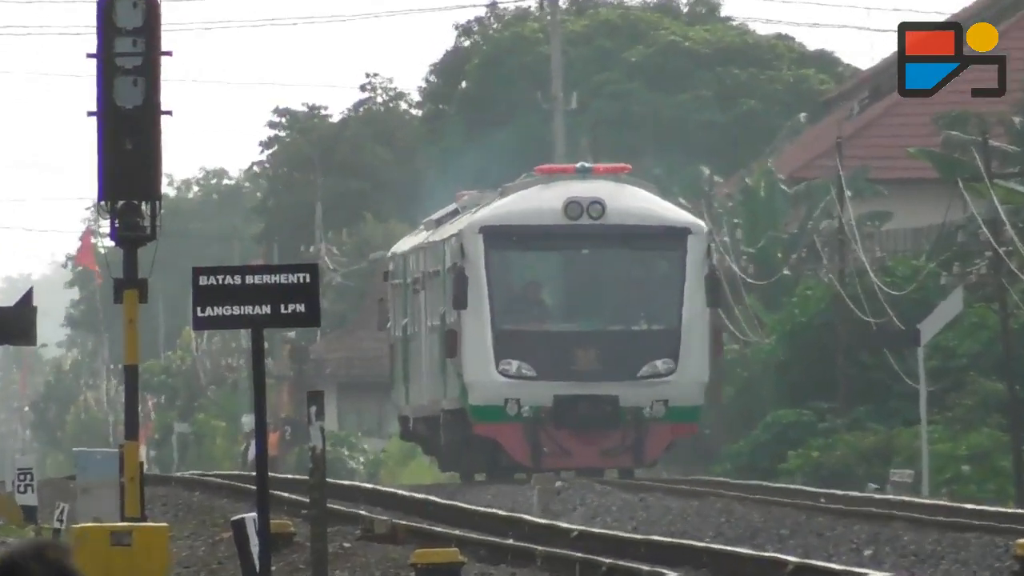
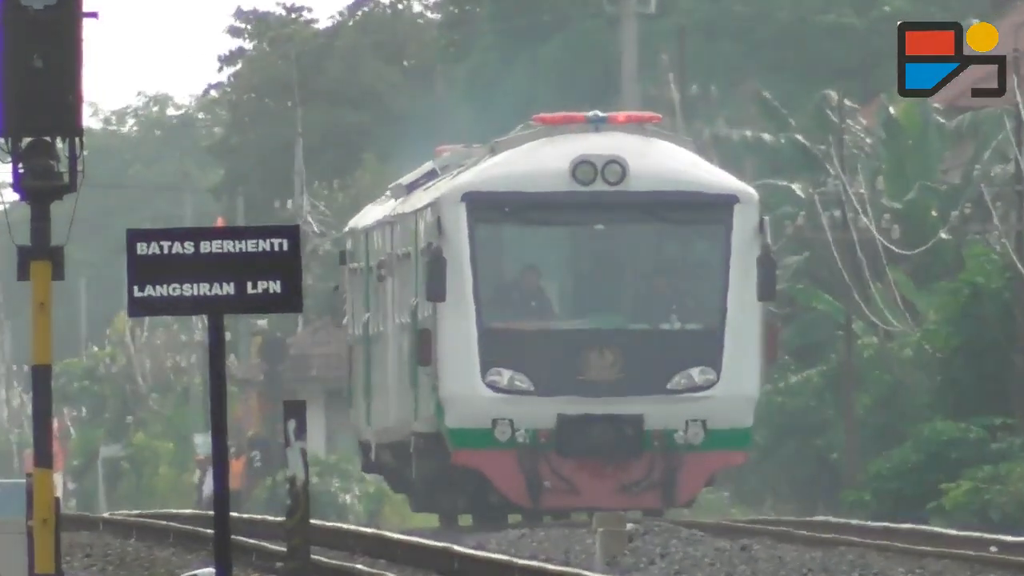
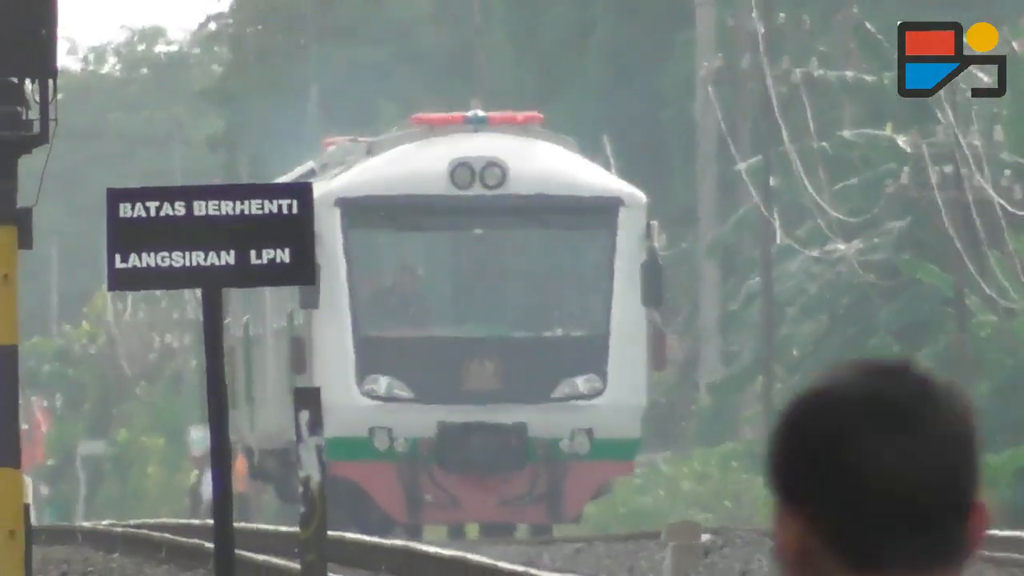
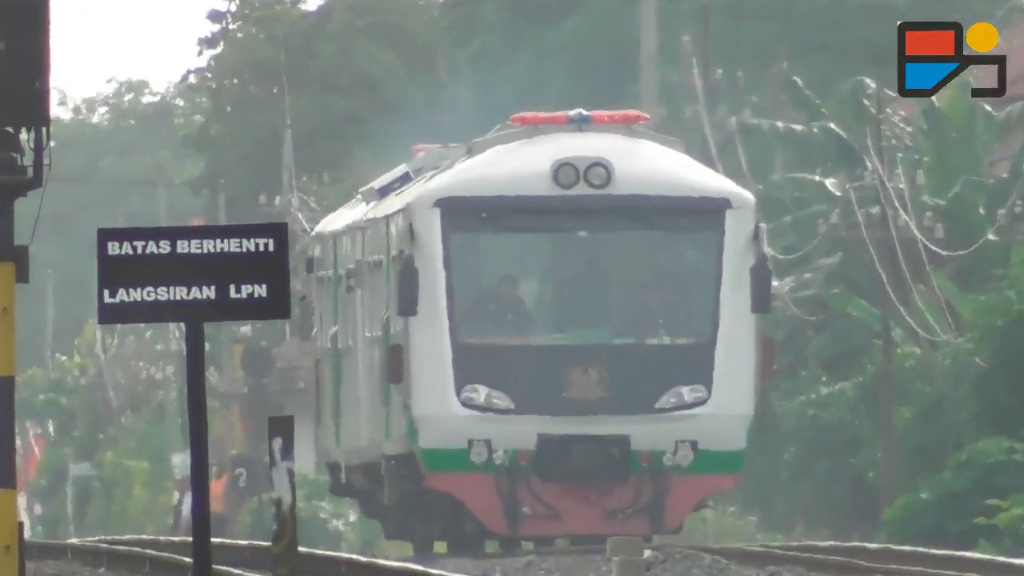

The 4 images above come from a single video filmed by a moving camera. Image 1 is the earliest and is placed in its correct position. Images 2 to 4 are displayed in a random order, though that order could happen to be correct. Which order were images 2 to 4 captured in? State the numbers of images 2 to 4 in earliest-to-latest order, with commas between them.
2, 4, 3
